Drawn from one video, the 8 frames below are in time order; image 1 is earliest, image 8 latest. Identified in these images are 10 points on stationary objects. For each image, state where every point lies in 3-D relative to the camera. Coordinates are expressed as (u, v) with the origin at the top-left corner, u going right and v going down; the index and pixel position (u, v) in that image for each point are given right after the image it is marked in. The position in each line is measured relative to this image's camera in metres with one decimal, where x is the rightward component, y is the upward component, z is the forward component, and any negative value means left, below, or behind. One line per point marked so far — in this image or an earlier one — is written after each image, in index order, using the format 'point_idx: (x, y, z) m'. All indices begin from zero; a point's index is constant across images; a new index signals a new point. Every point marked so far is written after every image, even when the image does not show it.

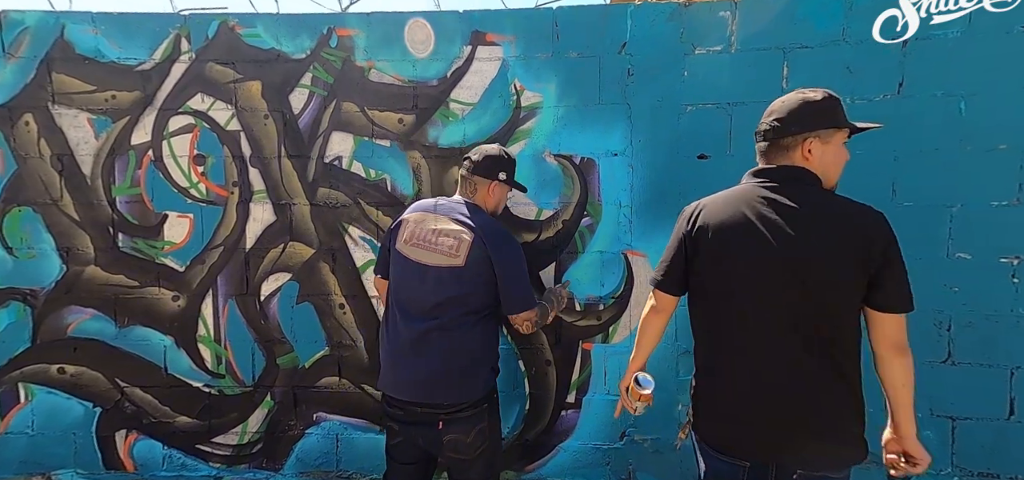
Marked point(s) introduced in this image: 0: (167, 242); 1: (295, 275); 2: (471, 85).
0: (-2.0, 0.0, +2.7) m
1: (-1.2, -0.2, +2.7) m
2: (-0.2, +0.8, +2.6) m
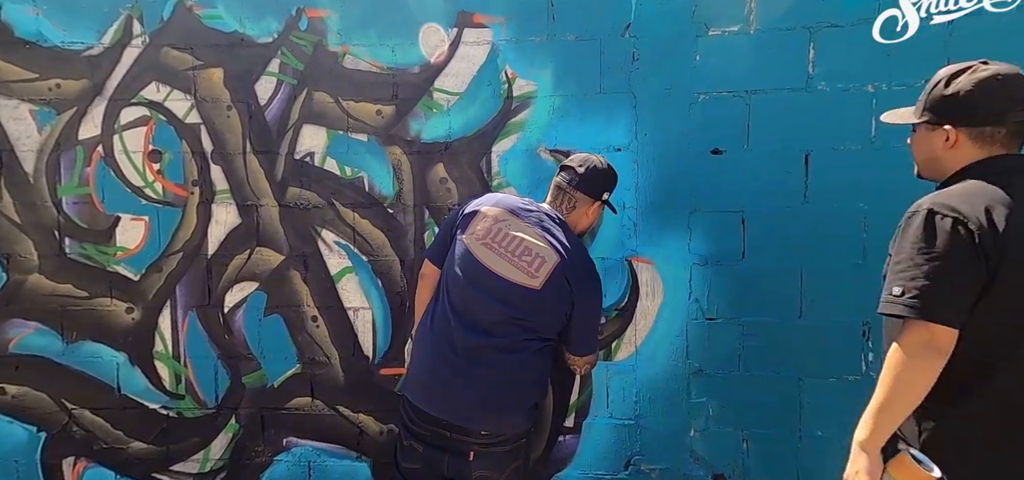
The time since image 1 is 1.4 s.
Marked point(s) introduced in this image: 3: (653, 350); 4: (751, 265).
0: (-2.0, 0.0, +2.4) m
1: (-1.3, -0.2, +2.5) m
2: (-0.3, +0.8, +2.3) m
3: (+0.7, -0.5, +2.2) m
4: (+1.1, -0.1, +2.2) m
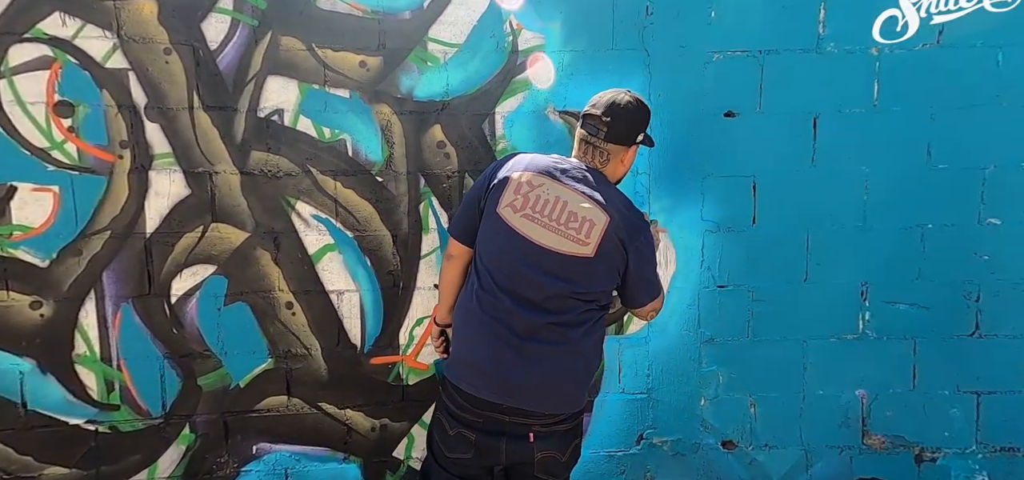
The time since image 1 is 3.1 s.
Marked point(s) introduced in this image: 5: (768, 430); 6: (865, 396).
0: (-2.0, +0.1, +1.9) m
1: (-1.2, -0.1, +2.1) m
2: (-0.2, +0.9, +2.0) m
3: (+0.7, -0.4, +2.2) m
4: (+1.1, 0.0, +2.2) m
5: (+1.2, -0.9, +2.3) m
6: (+1.7, -0.7, +2.3) m
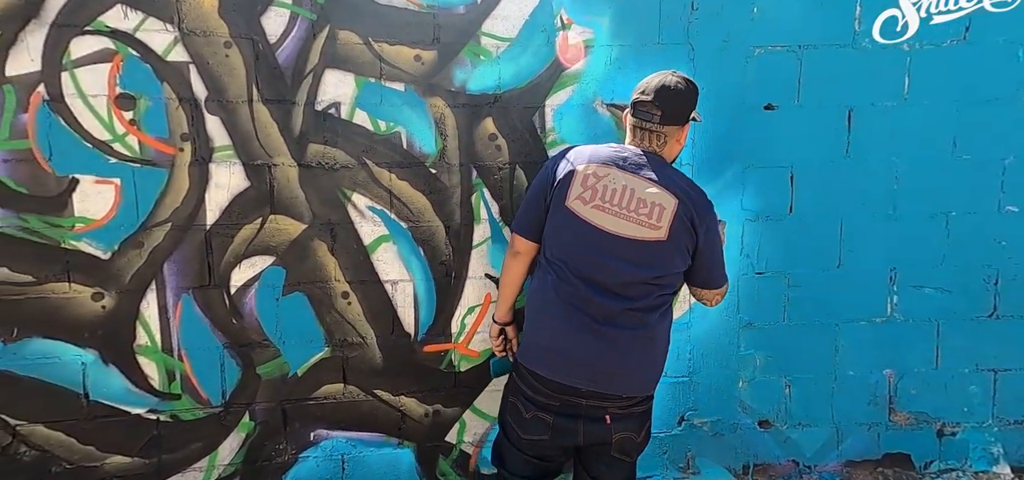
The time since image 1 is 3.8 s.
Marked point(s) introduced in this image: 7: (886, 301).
0: (-1.7, +0.1, +1.9) m
1: (-1.0, -0.1, +2.1) m
2: (0.0, +1.0, +2.1) m
3: (+0.9, -0.3, +2.3) m
4: (+1.4, +0.1, +2.3) m
5: (+1.5, -0.9, +2.4) m
6: (+1.9, -0.7, +2.4) m
7: (+1.8, -0.3, +2.4) m
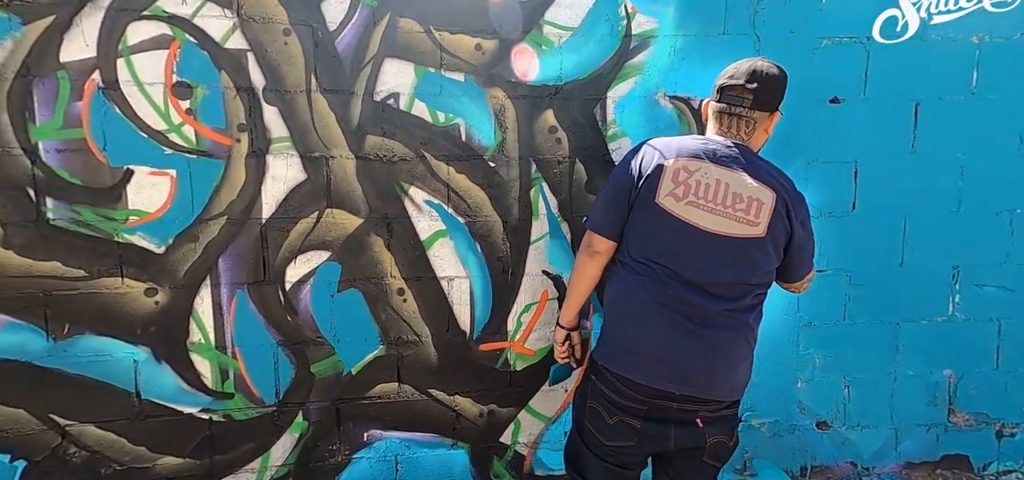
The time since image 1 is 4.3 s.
0: (-1.4, +0.1, +1.8) m
1: (-0.7, -0.1, +2.0) m
2: (+0.3, +1.0, +2.0) m
3: (+1.2, -0.3, +2.2) m
4: (+1.6, +0.1, +2.2) m
5: (+1.7, -0.8, +2.4) m
6: (+2.2, -0.7, +2.4) m
7: (+2.1, -0.3, +2.3) m
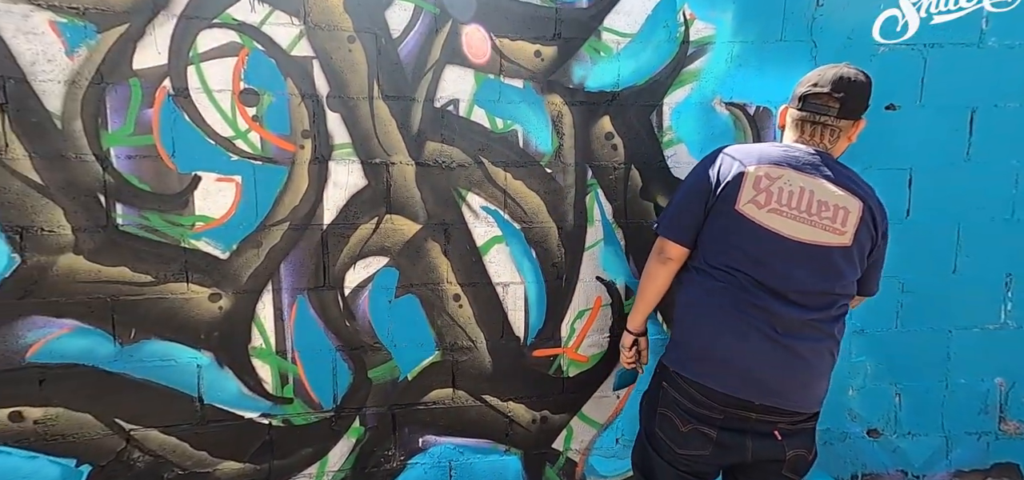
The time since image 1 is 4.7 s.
0: (-1.2, +0.1, +1.8) m
1: (-0.5, -0.1, +2.0) m
2: (+0.5, +1.0, +2.0) m
3: (+1.4, -0.3, +2.2) m
4: (+1.9, +0.1, +2.2) m
5: (+2.0, -0.9, +2.4) m
6: (+2.4, -0.7, +2.4) m
7: (+2.3, -0.3, +2.3) m
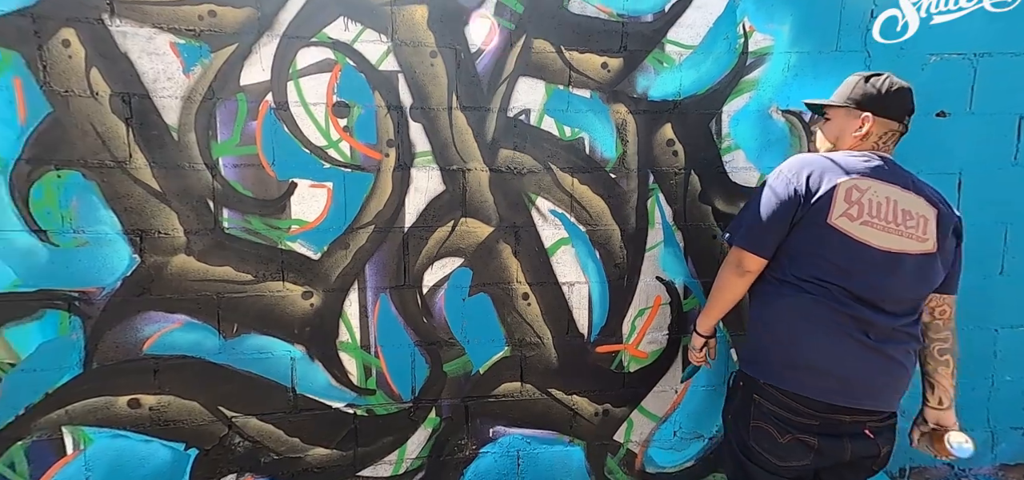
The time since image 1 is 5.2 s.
0: (-0.9, +0.1, +2.0) m
1: (-0.2, -0.1, +2.2) m
2: (+0.8, +1.0, +2.1) m
3: (+1.7, -0.3, +2.3) m
4: (+2.2, +0.1, +2.3) m
5: (+2.3, -0.9, +2.4) m
6: (+2.7, -0.7, +2.4) m
7: (+2.7, -0.3, +2.4) m
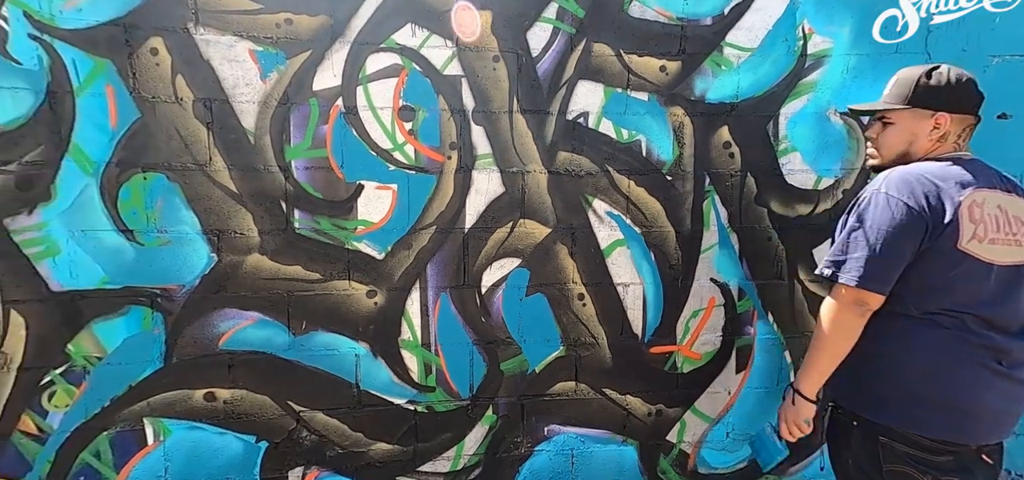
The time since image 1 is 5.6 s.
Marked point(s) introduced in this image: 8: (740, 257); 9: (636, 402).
0: (-0.6, +0.1, +2.0) m
1: (+0.1, -0.1, +2.2) m
2: (+1.1, +1.0, +2.1) m
3: (+2.0, -0.4, +2.3) m
4: (+2.4, +0.1, +2.3) m
5: (+2.5, -0.9, +2.4) m
6: (+3.0, -0.7, +2.4) m
7: (+2.9, -0.4, +2.3) m
8: (+1.1, -0.1, +2.3) m
9: (+0.6, -0.8, +2.3) m
